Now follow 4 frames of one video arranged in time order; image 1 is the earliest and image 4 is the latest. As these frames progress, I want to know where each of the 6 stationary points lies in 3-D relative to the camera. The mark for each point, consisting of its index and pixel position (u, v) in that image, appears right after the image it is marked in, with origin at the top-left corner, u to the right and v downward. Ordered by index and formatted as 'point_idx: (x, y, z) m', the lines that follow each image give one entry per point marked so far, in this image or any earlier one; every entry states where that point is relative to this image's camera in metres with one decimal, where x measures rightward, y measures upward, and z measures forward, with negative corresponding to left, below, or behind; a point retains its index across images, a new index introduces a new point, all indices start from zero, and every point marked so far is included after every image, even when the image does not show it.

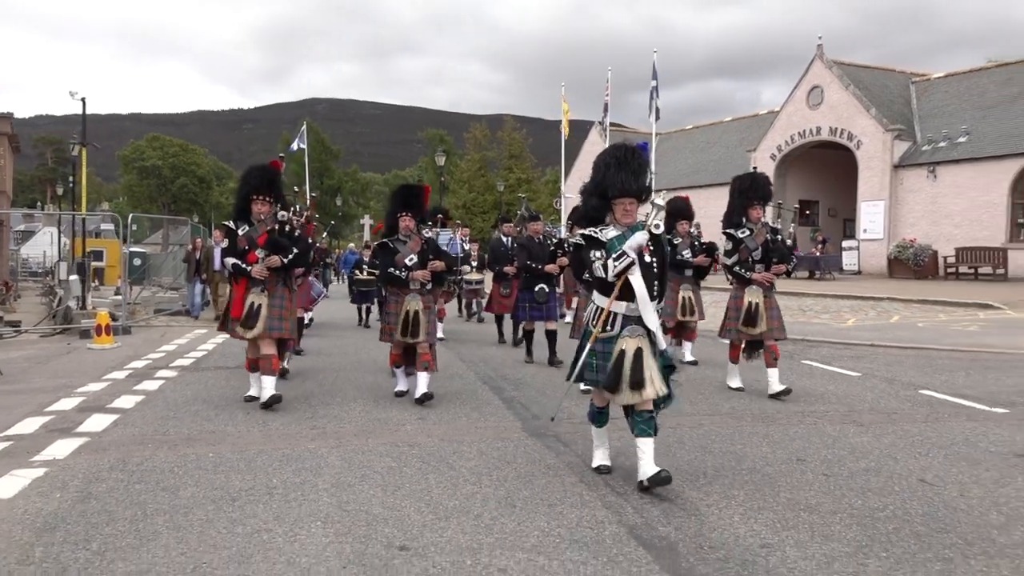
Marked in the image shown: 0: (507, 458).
0: (0.0, -1.0, +5.3) m
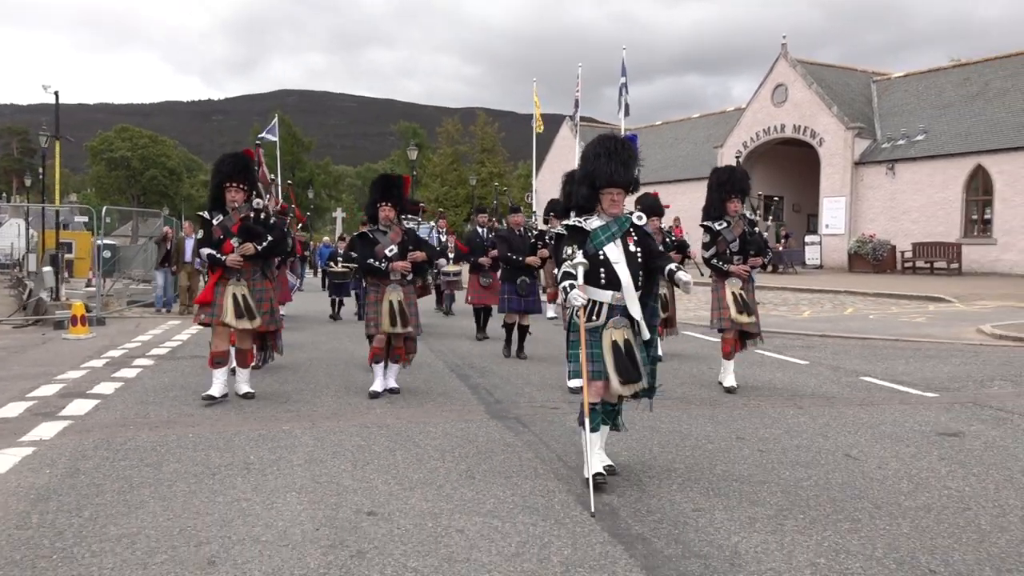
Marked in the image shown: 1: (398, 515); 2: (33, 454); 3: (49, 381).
0: (-0.3, -1.0, +5.7) m
1: (-0.5, -1.1, +4.1) m
2: (-3.0, -1.0, +5.4) m
3: (-4.5, -0.9, +8.3) m
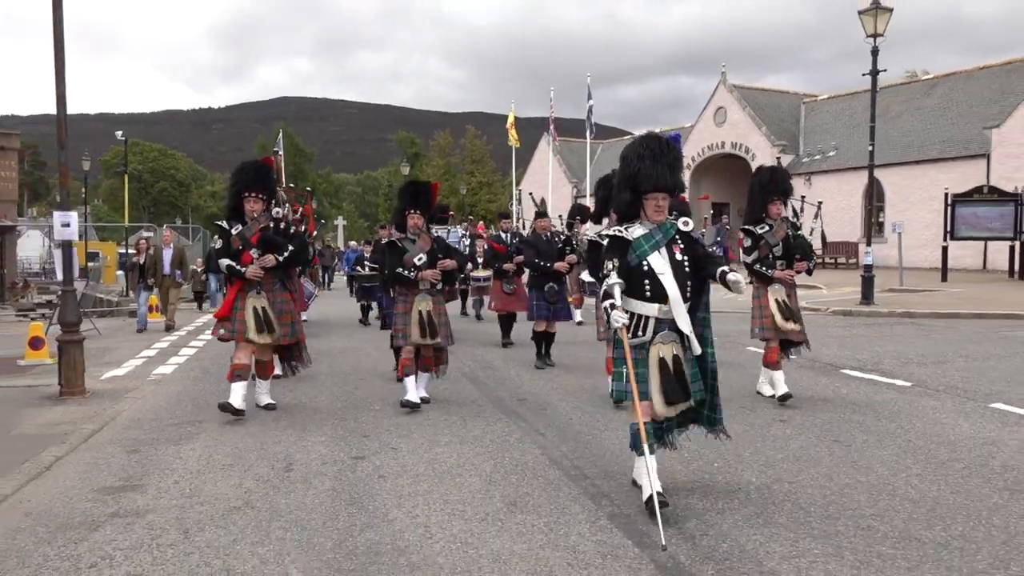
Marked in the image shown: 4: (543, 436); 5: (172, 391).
0: (-1.1, -0.8, +10.2) m
1: (-1.4, -0.9, +8.6) m
2: (-3.8, -0.9, +9.9) m
3: (-5.3, -0.8, +12.8) m
4: (+0.2, -1.0, +5.9) m
5: (-3.3, -1.0, +8.3) m
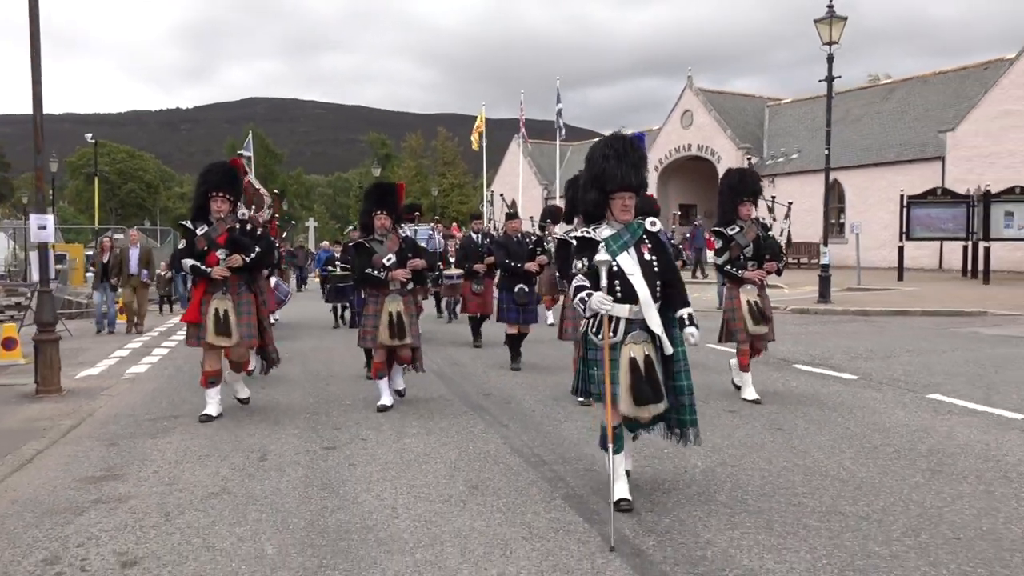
0: (-1.5, -0.8, +10.4) m
1: (-1.7, -0.9, +8.8) m
2: (-4.2, -0.9, +10.1) m
3: (-5.8, -0.8, +12.9) m
4: (0.0, -1.0, +6.2) m
5: (-3.6, -1.0, +8.5) m
